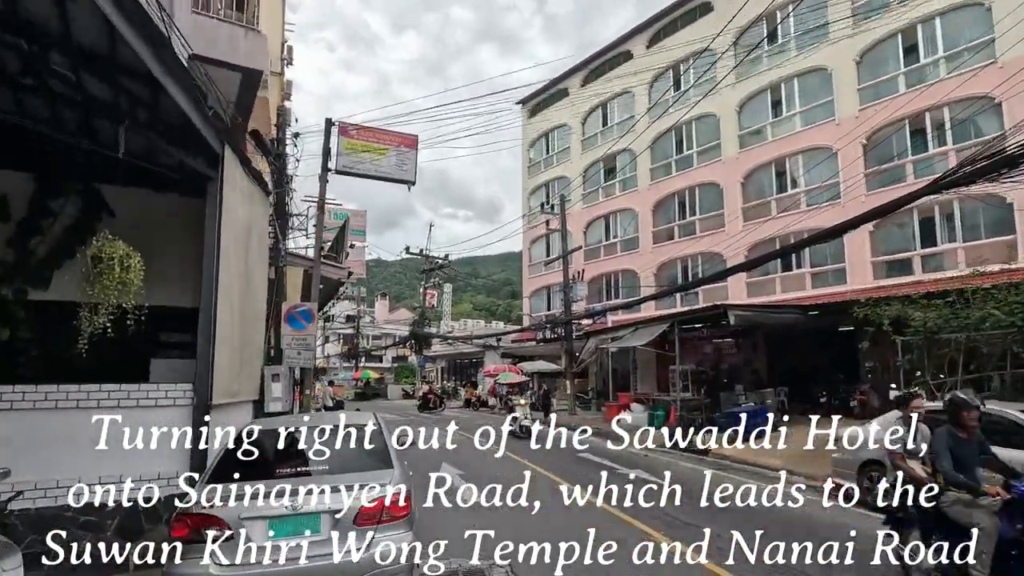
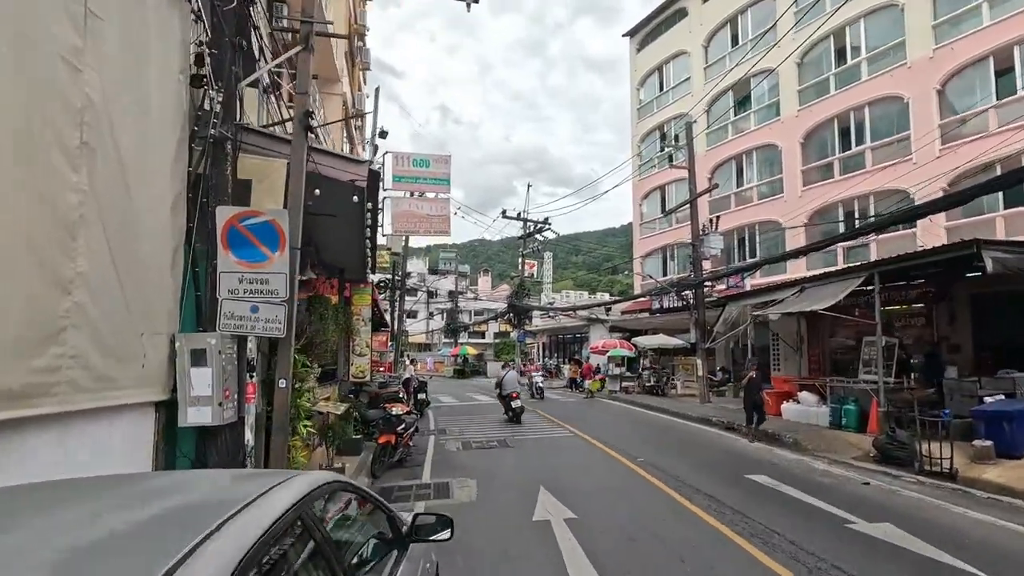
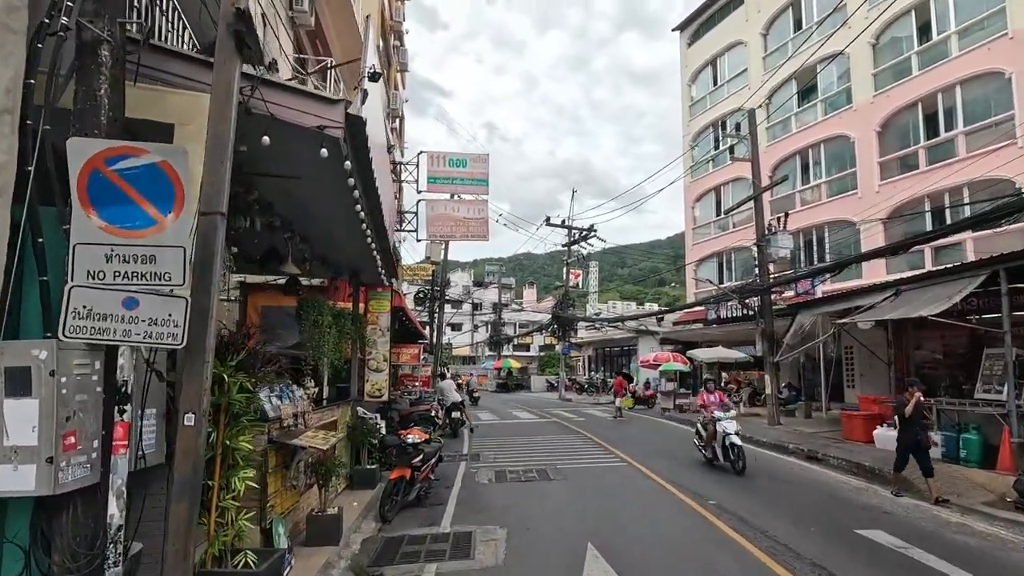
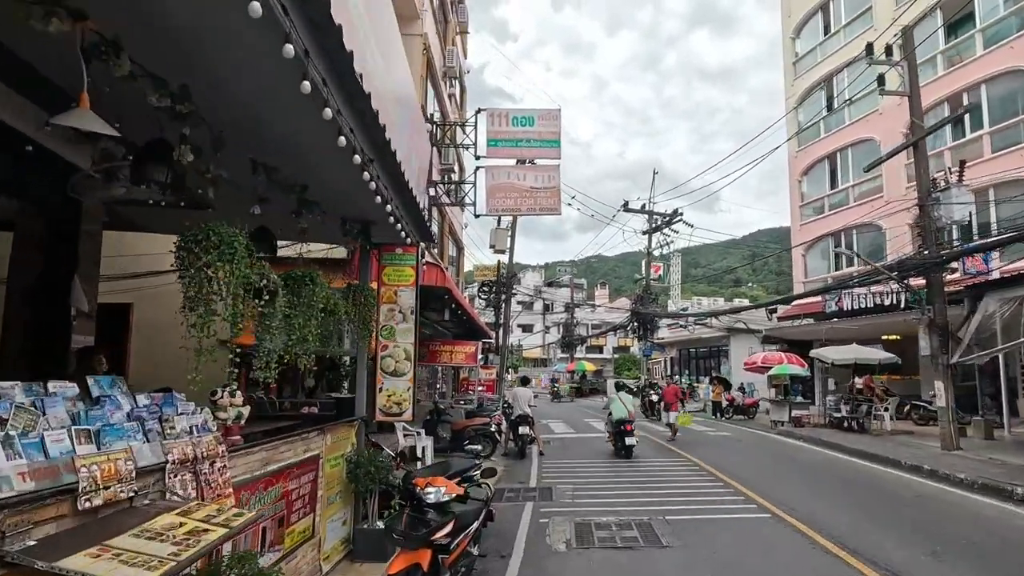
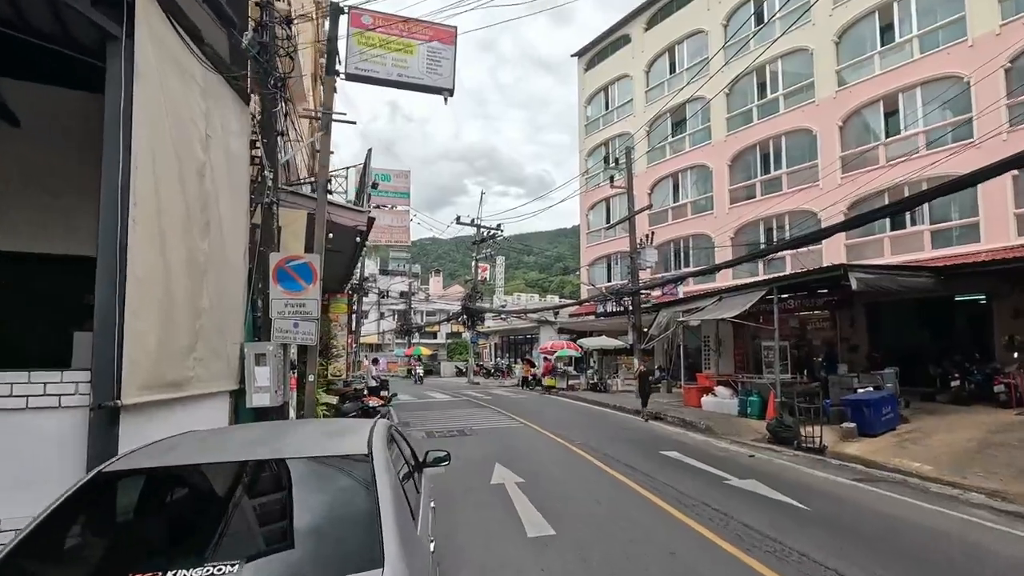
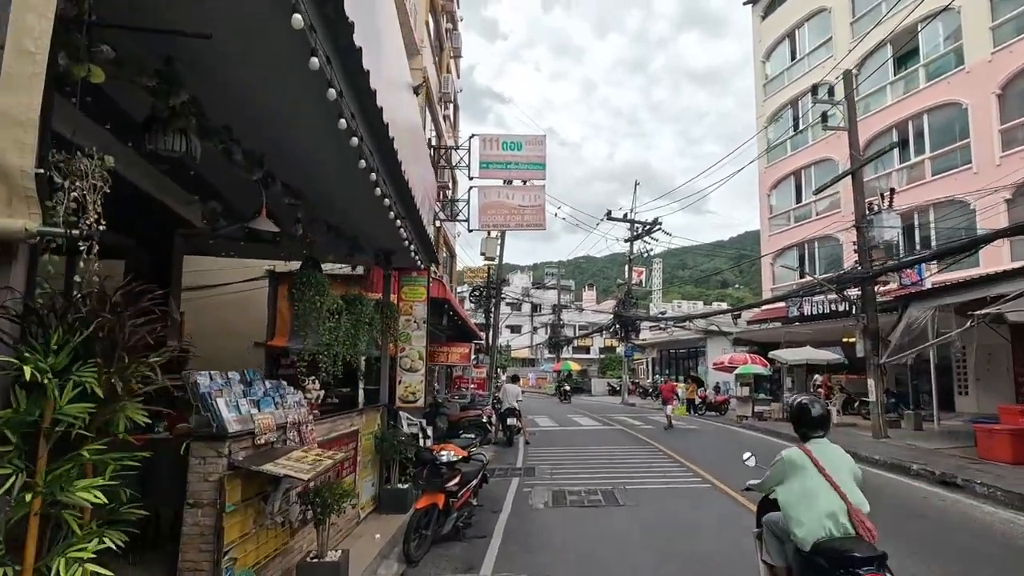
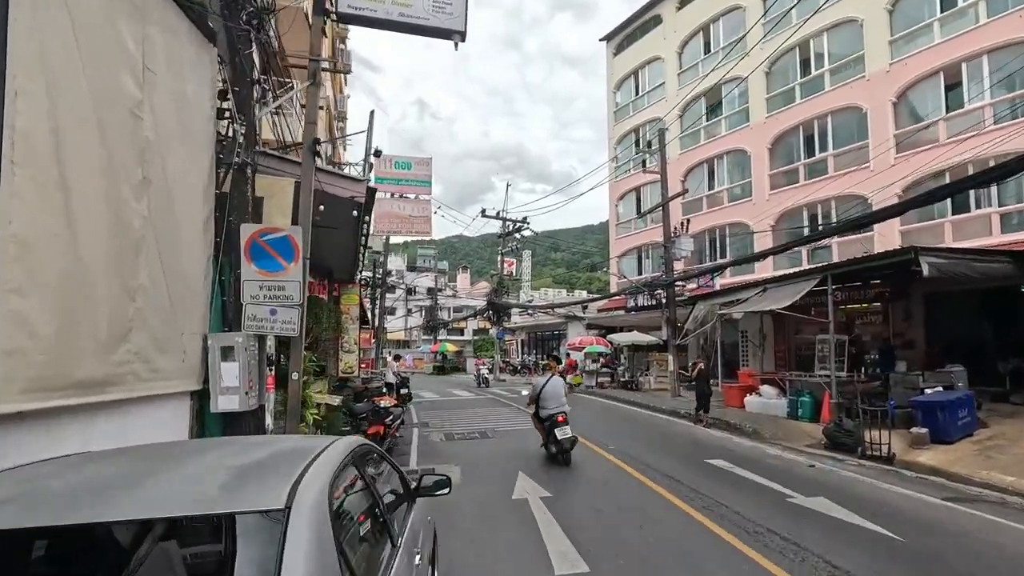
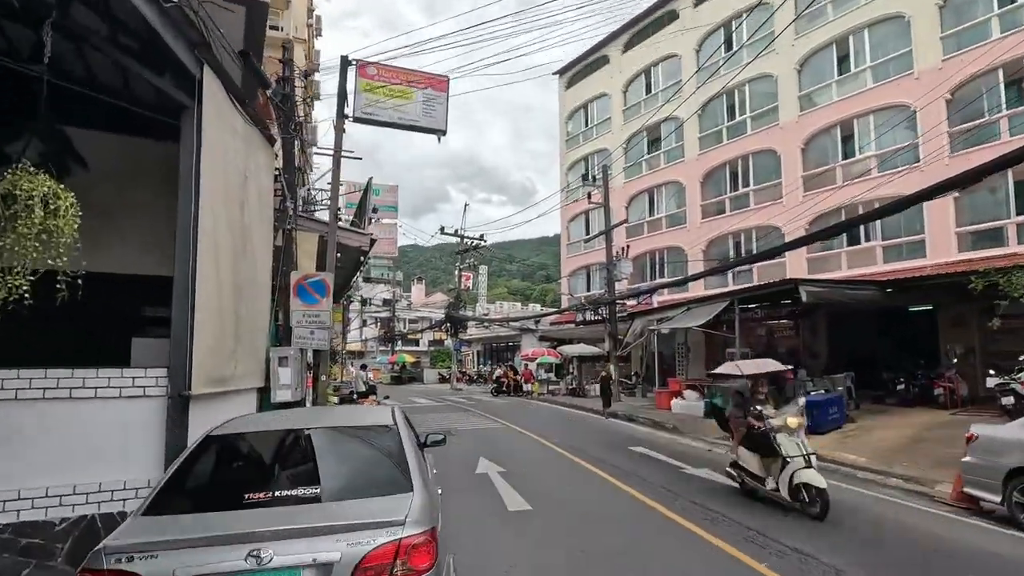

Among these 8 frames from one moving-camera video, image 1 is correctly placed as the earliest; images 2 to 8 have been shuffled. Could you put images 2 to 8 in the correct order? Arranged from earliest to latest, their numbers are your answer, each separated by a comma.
8, 5, 7, 2, 3, 6, 4
